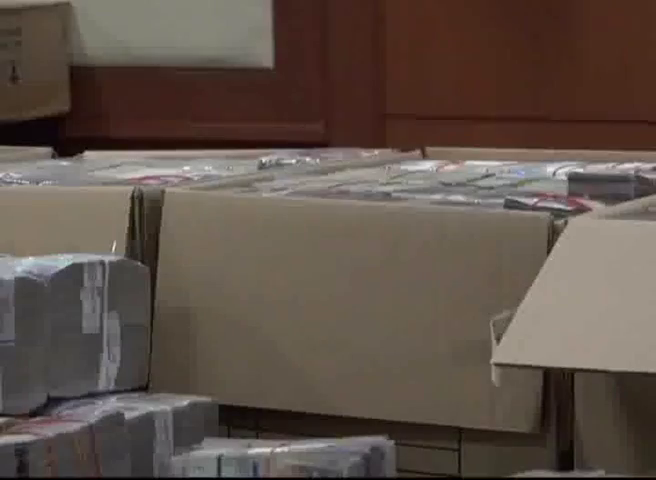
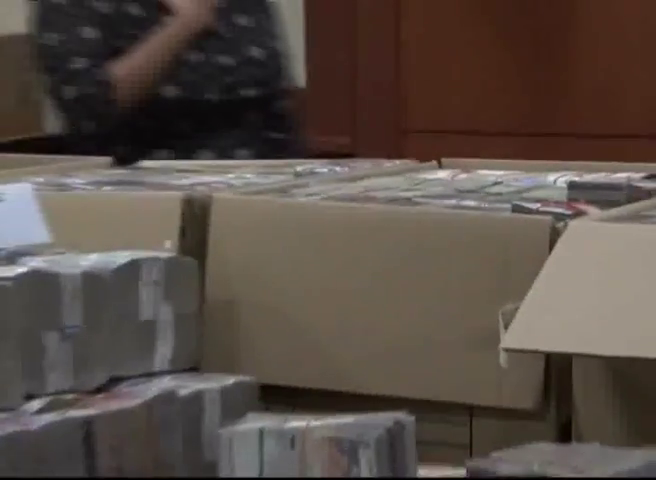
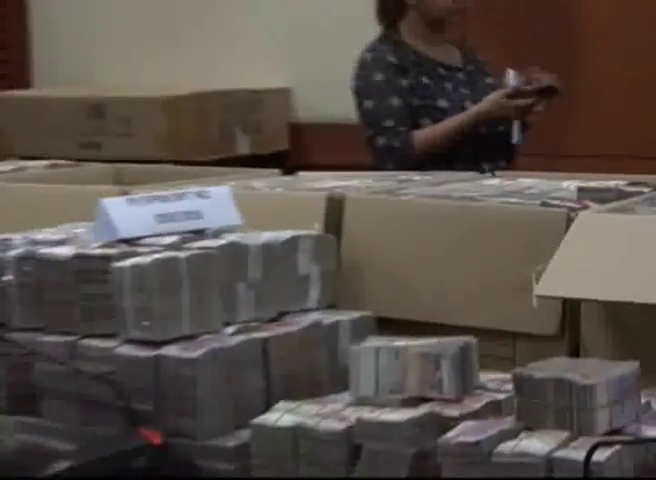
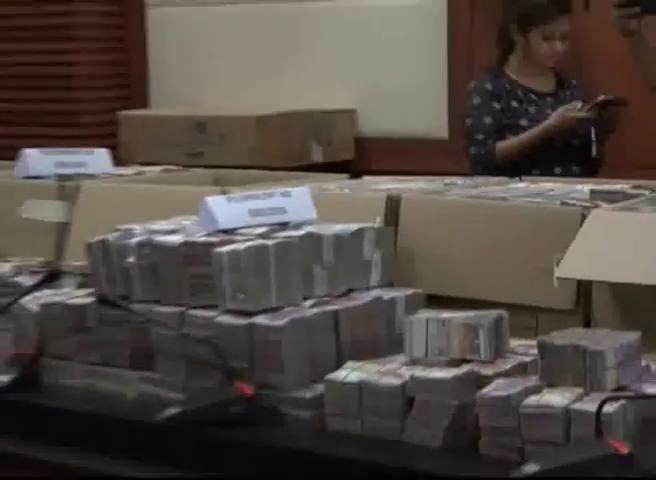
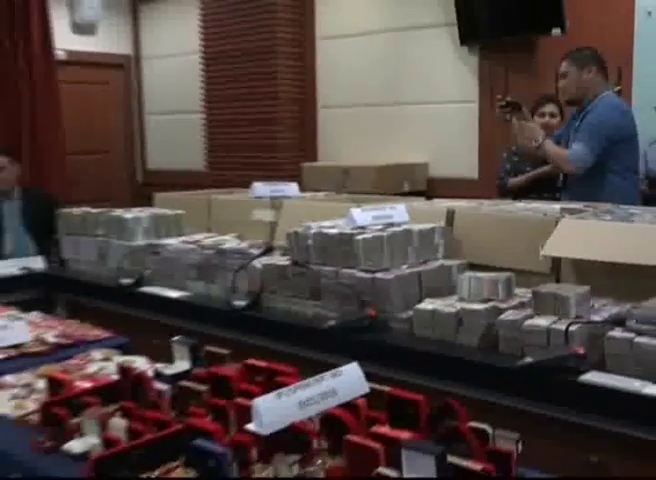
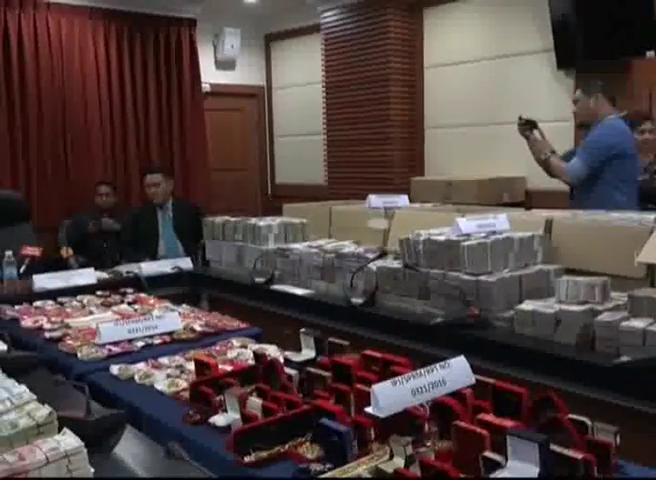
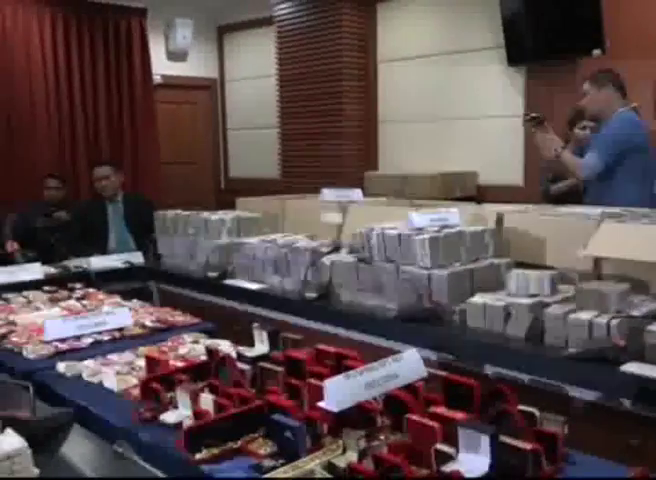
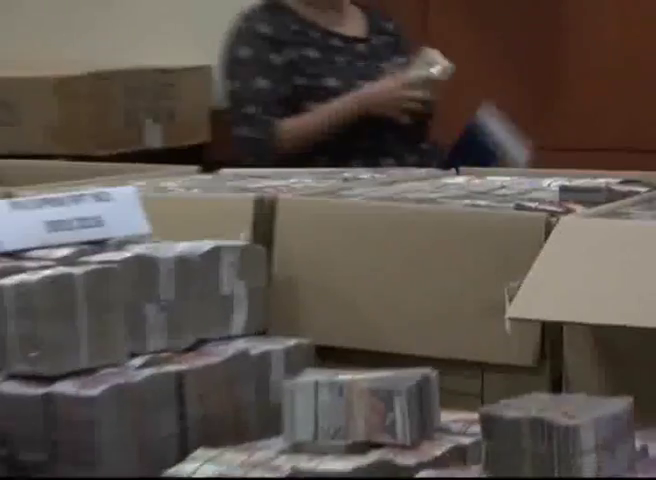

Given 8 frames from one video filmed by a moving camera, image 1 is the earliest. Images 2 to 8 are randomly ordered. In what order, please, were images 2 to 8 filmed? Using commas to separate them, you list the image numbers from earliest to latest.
2, 8, 3, 4, 5, 7, 6
